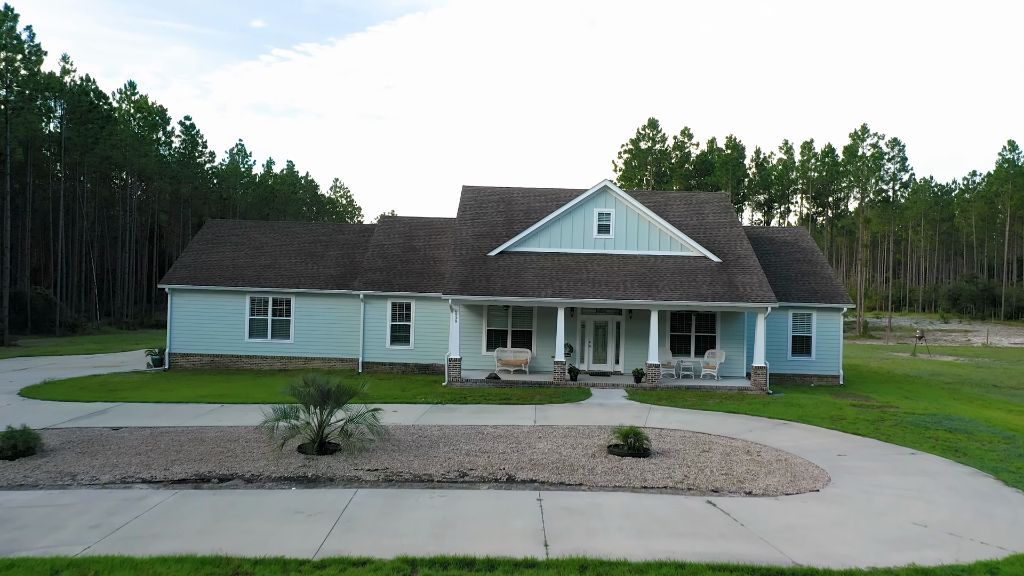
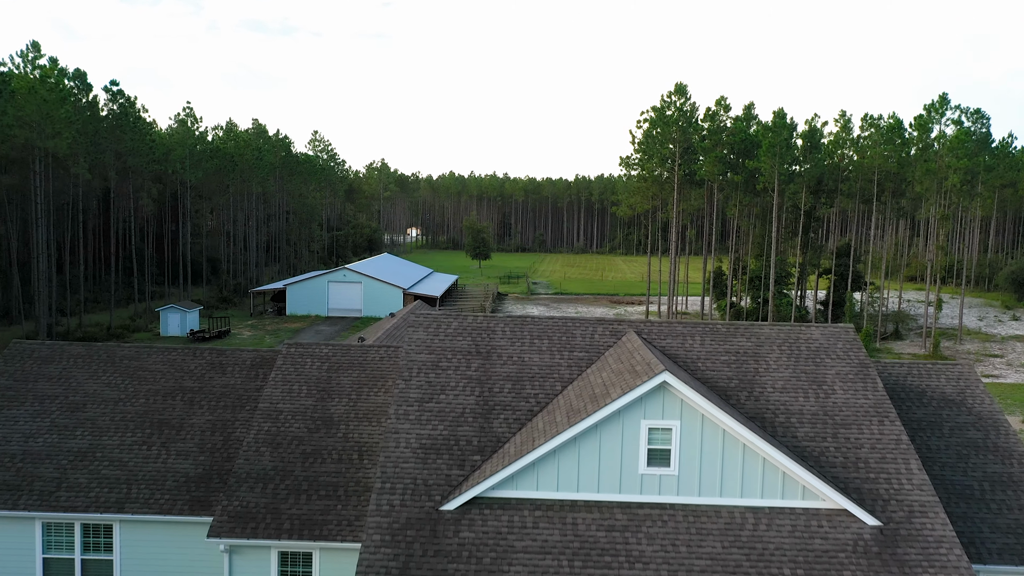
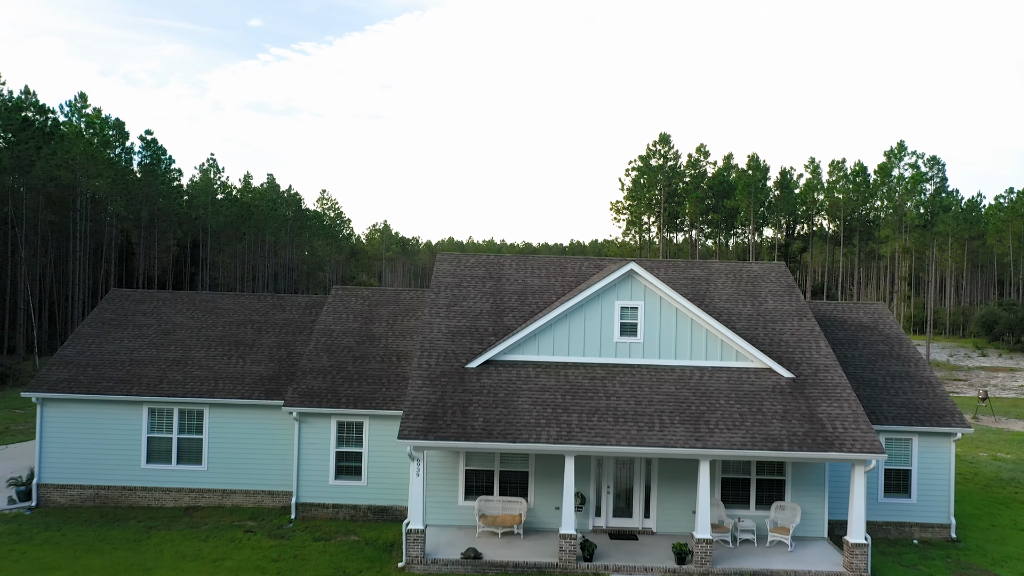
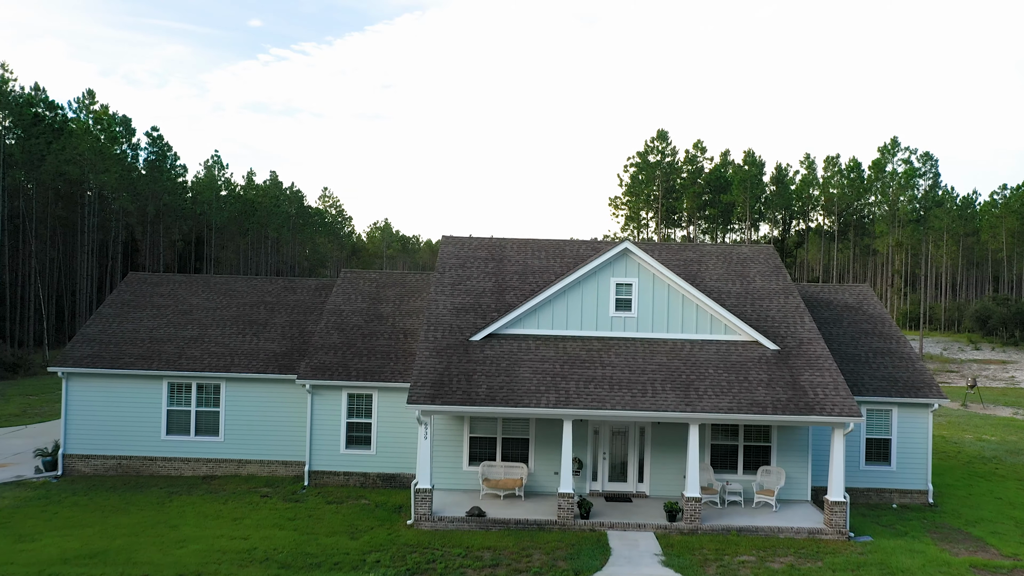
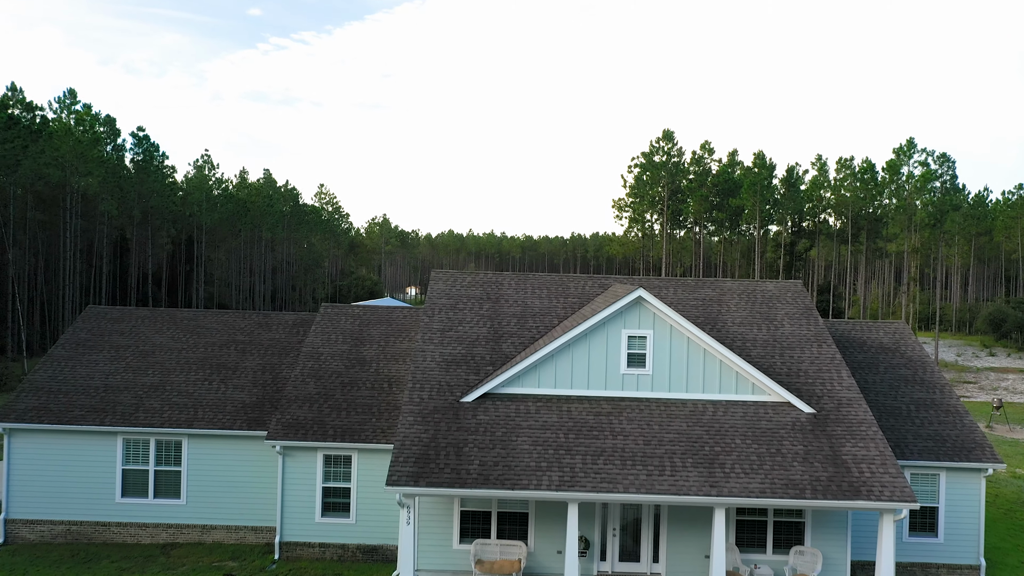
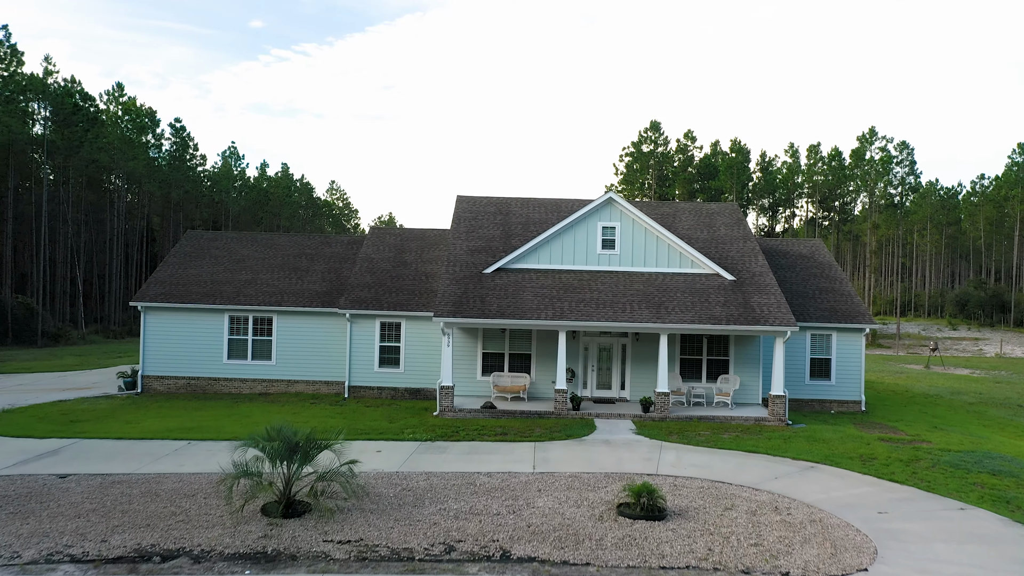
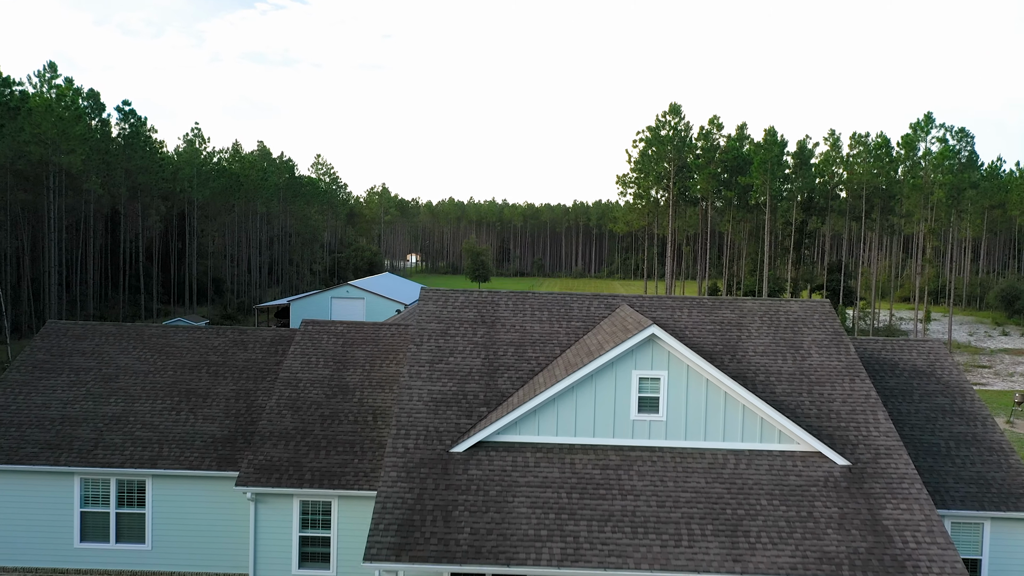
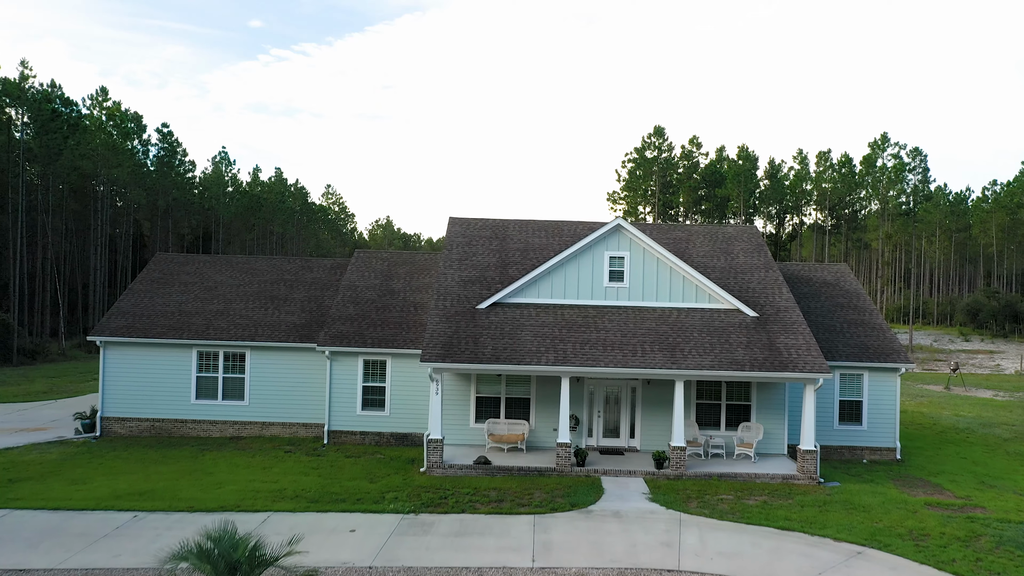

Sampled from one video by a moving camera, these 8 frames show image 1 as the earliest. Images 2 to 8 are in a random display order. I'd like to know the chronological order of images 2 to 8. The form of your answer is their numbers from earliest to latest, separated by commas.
6, 8, 4, 3, 5, 7, 2
